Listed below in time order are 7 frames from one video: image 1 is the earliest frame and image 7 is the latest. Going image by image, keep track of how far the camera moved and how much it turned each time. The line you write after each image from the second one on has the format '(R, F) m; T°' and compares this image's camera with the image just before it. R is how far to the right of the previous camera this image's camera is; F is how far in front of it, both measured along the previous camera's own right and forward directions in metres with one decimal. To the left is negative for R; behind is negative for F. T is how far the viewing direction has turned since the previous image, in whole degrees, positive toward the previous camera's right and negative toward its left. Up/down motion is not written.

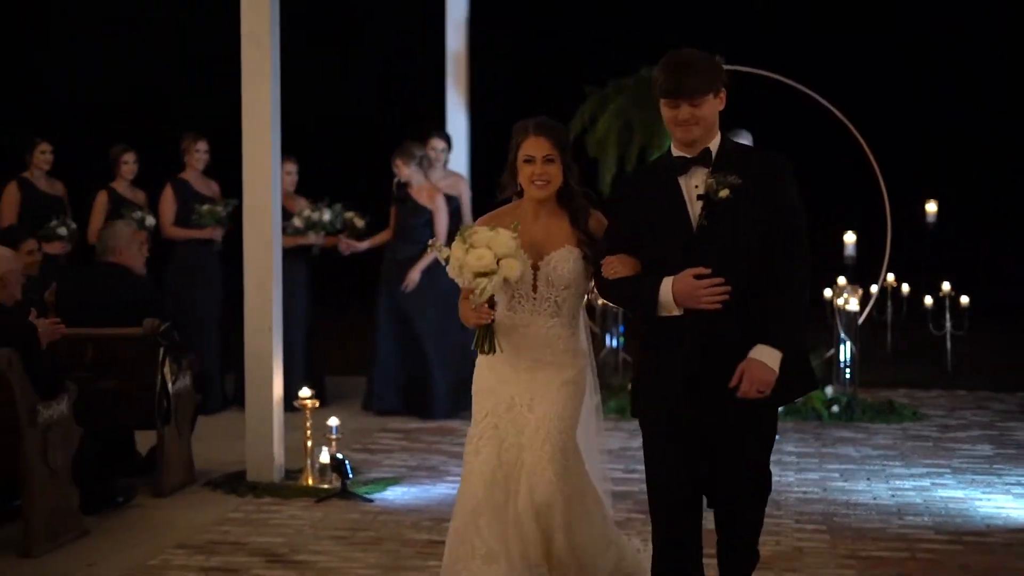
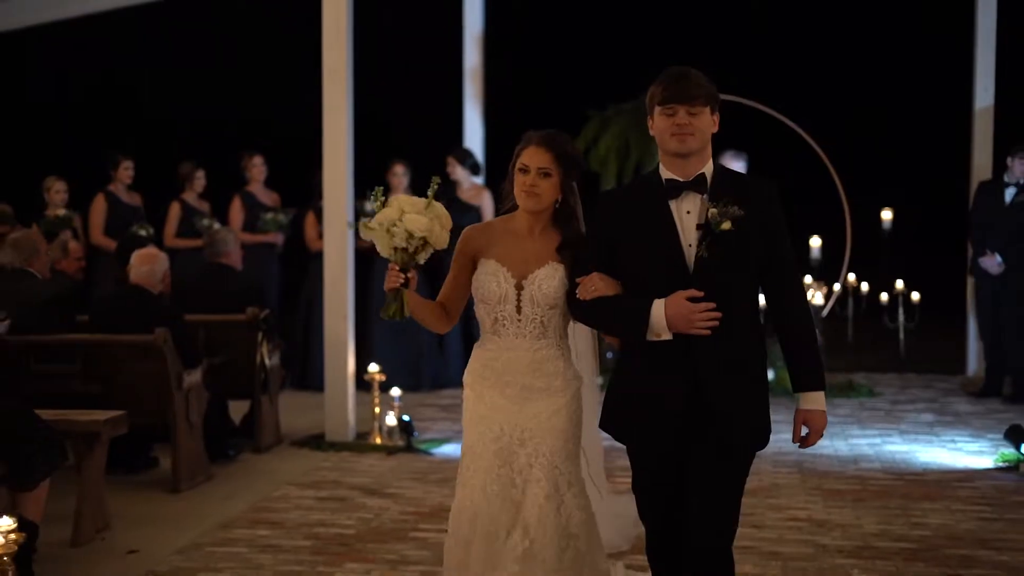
(-0.4, -1.3) m; +2°
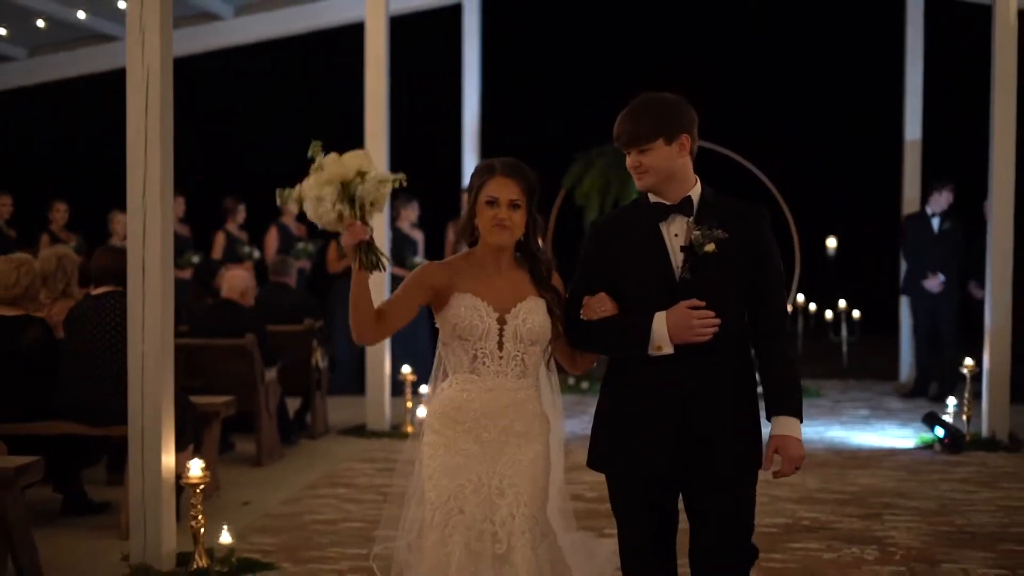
(-0.4, -1.5) m; +2°
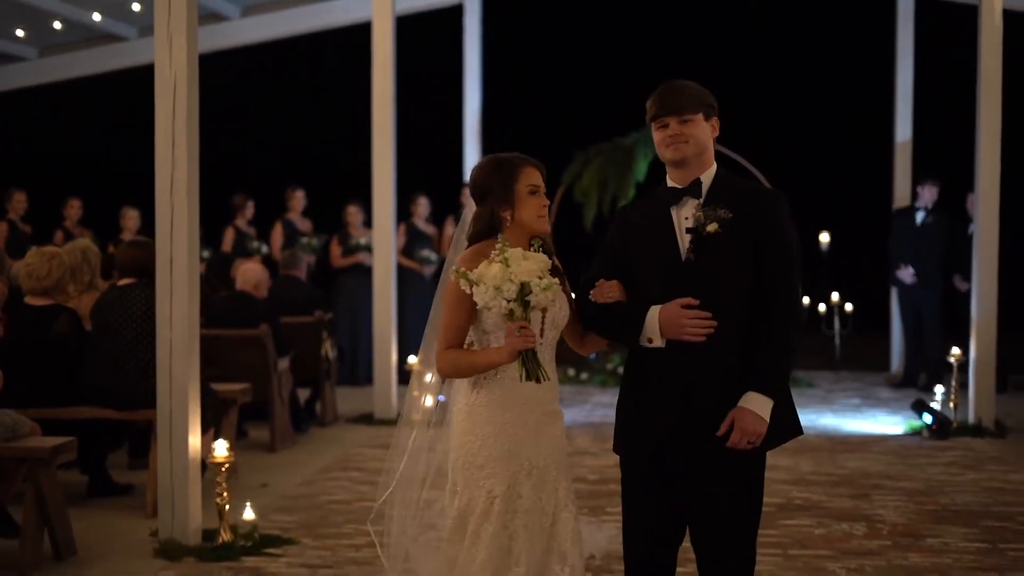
(-0.1, -0.3) m; 0°
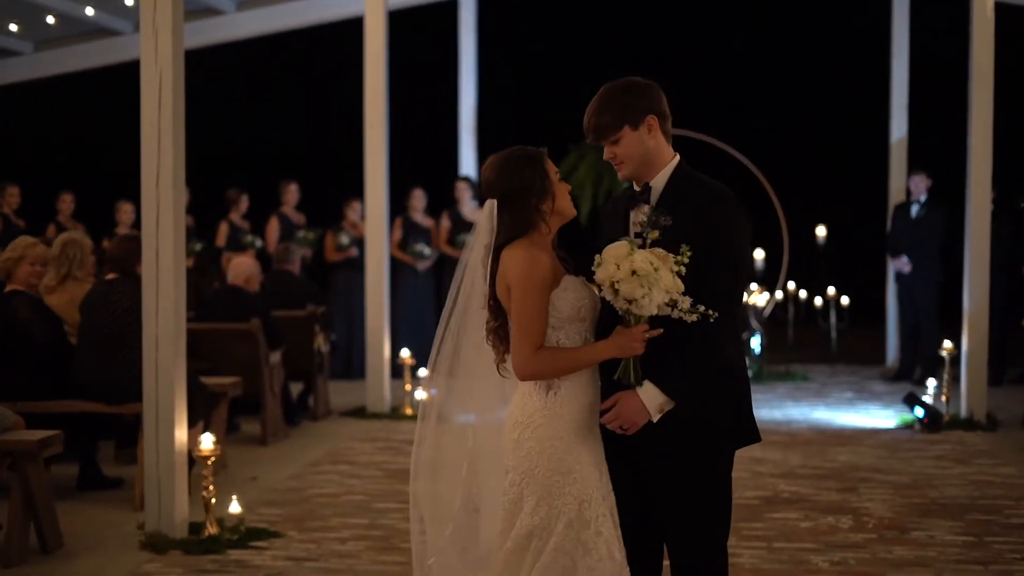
(+0.1, 0.0) m; 0°
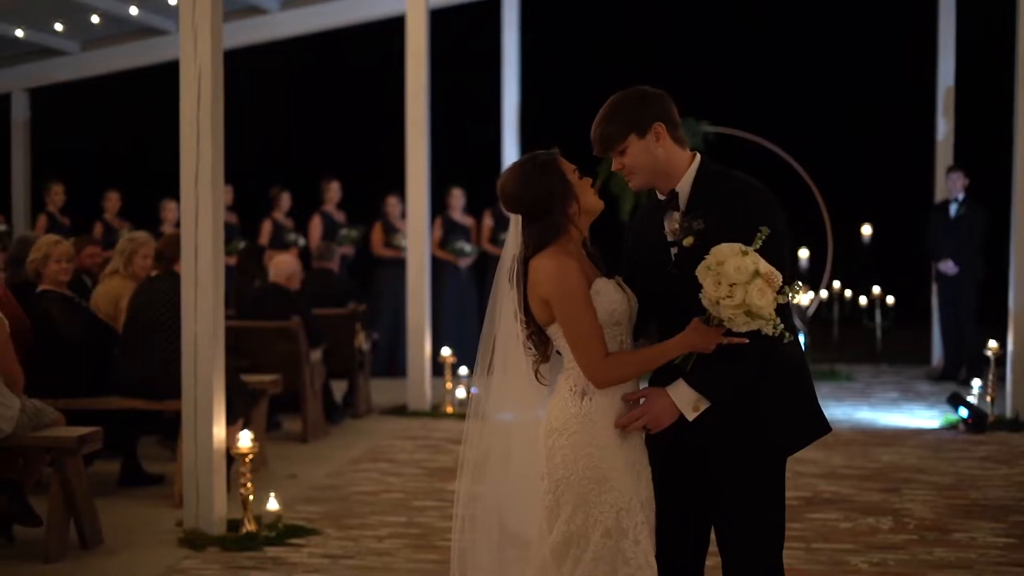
(0.0, 0.0) m; -2°
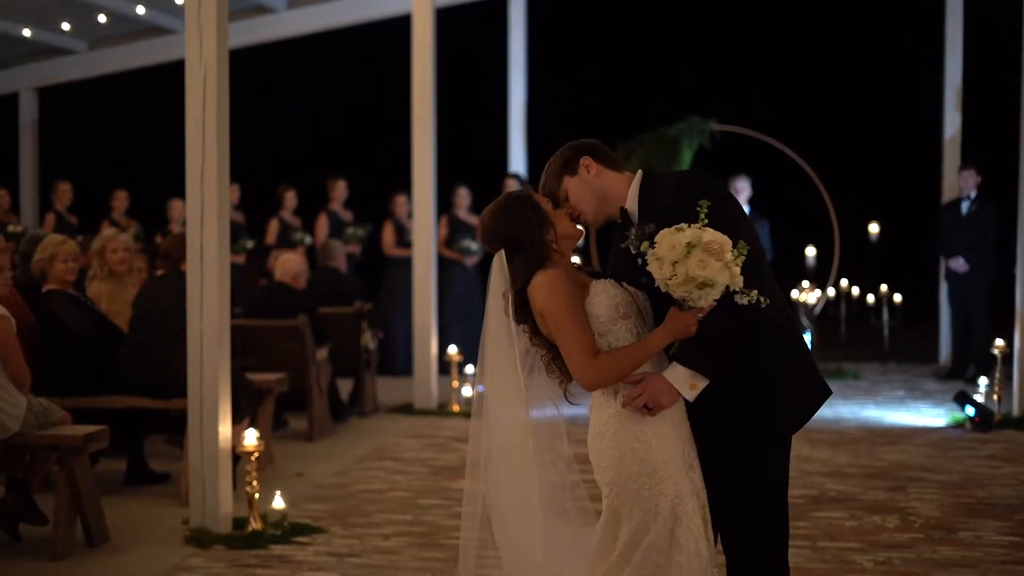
(0.0, 0.0) m; 0°
